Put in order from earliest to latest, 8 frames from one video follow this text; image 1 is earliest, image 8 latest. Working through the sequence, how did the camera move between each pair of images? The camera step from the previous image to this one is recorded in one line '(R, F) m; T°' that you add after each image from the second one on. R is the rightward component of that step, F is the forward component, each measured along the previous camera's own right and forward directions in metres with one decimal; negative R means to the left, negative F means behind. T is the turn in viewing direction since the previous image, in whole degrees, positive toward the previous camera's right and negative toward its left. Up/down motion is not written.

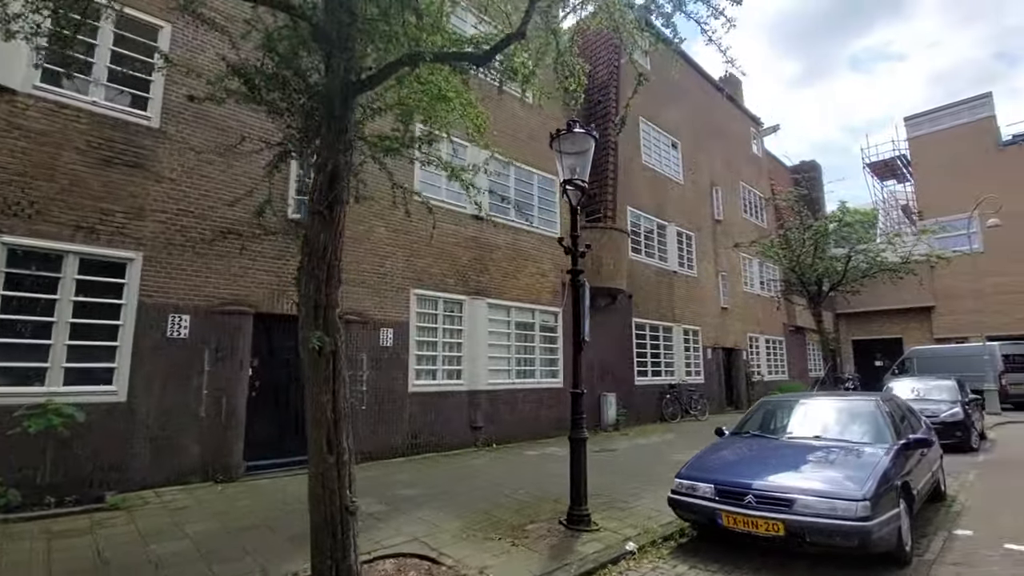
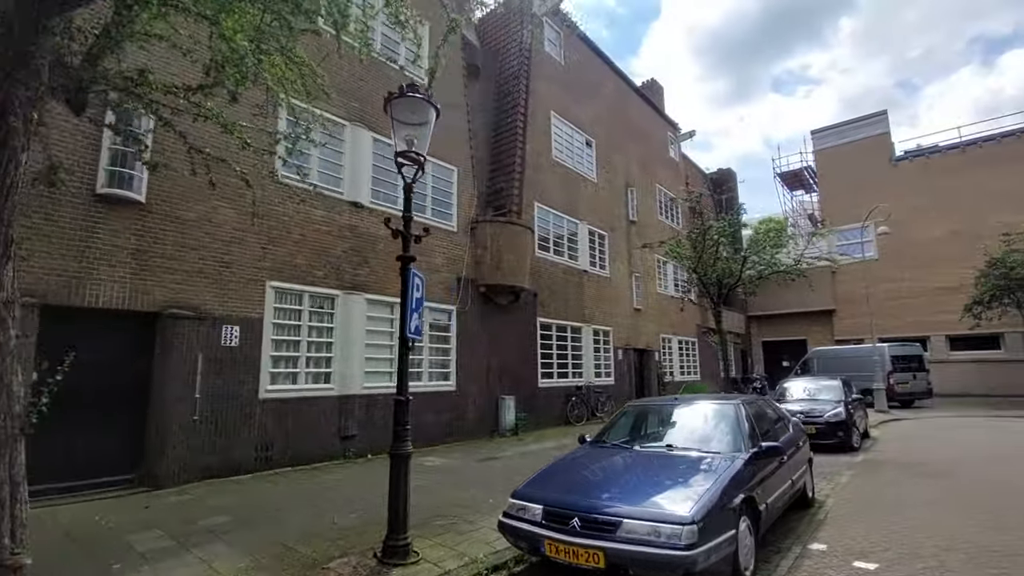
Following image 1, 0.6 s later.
(+1.3, +0.8) m; +7°
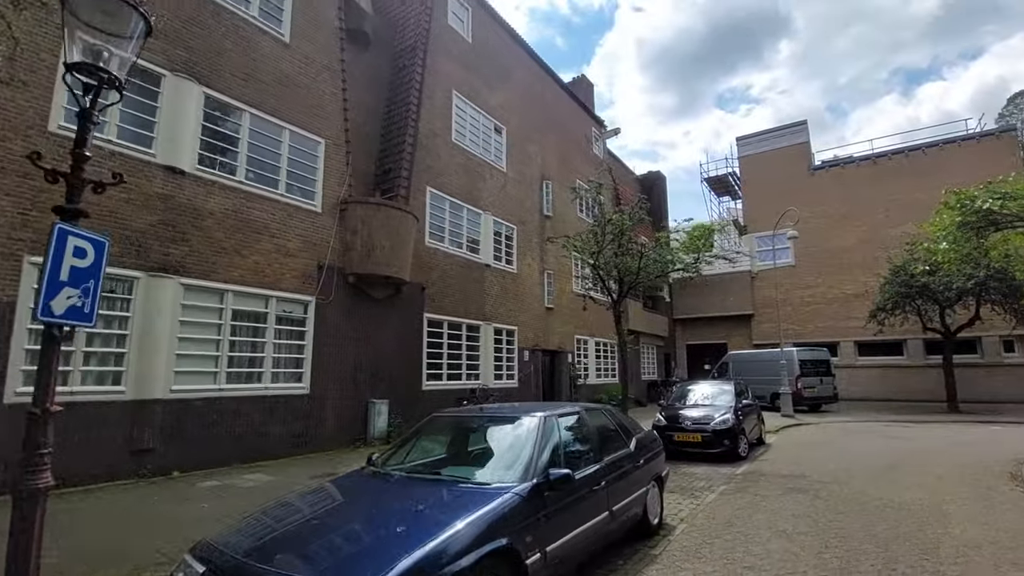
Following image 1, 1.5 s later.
(+1.8, +1.3) m; +6°
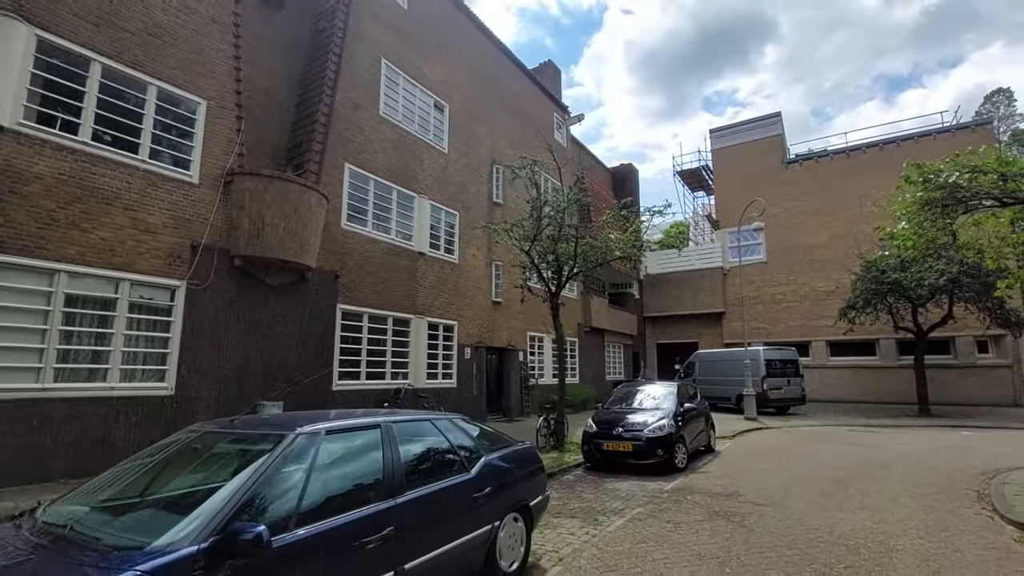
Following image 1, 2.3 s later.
(+1.6, +1.4) m; +1°
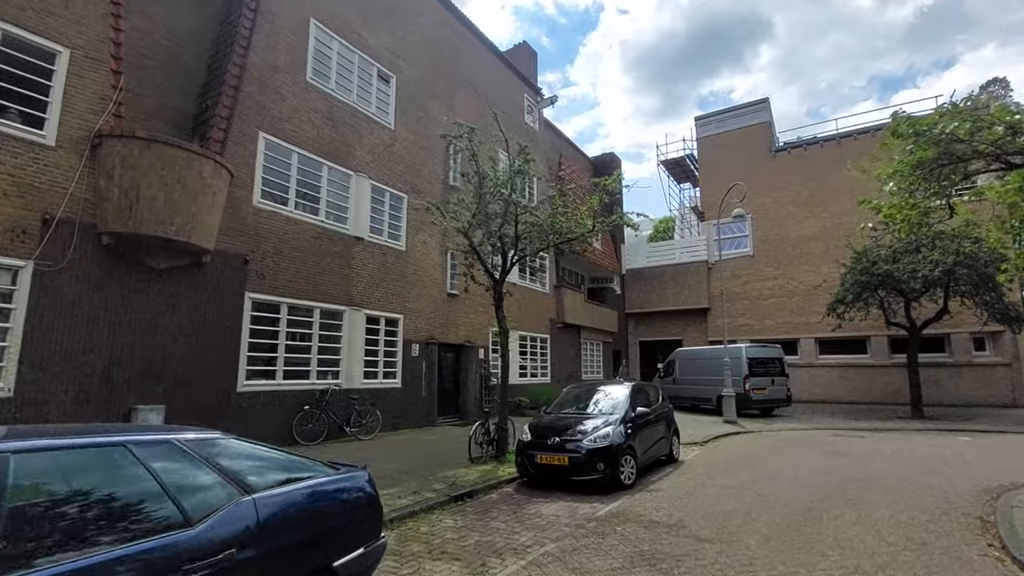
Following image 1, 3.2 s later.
(+1.3, +1.5) m; 0°
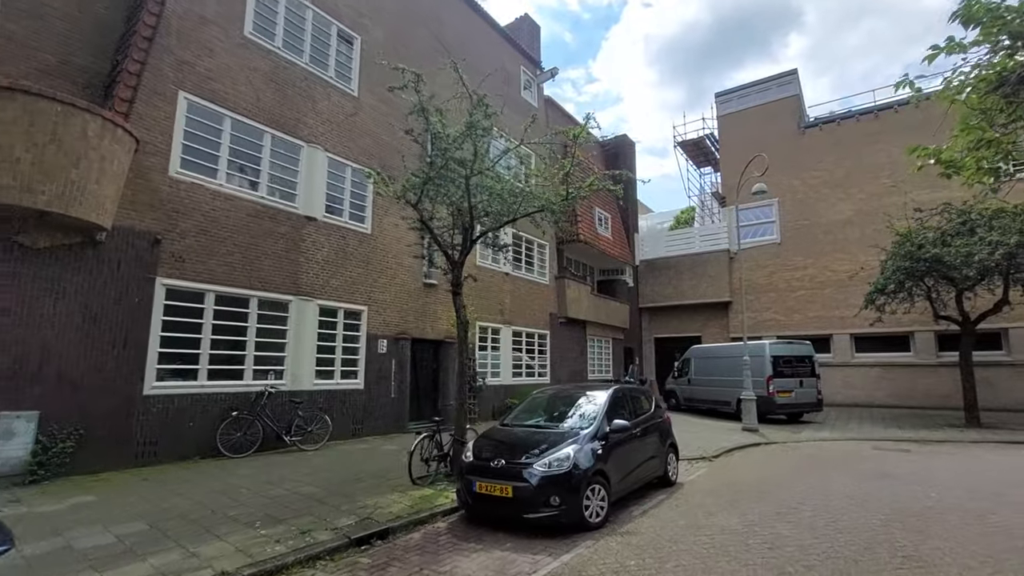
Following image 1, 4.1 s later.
(+1.2, +1.9) m; -3°
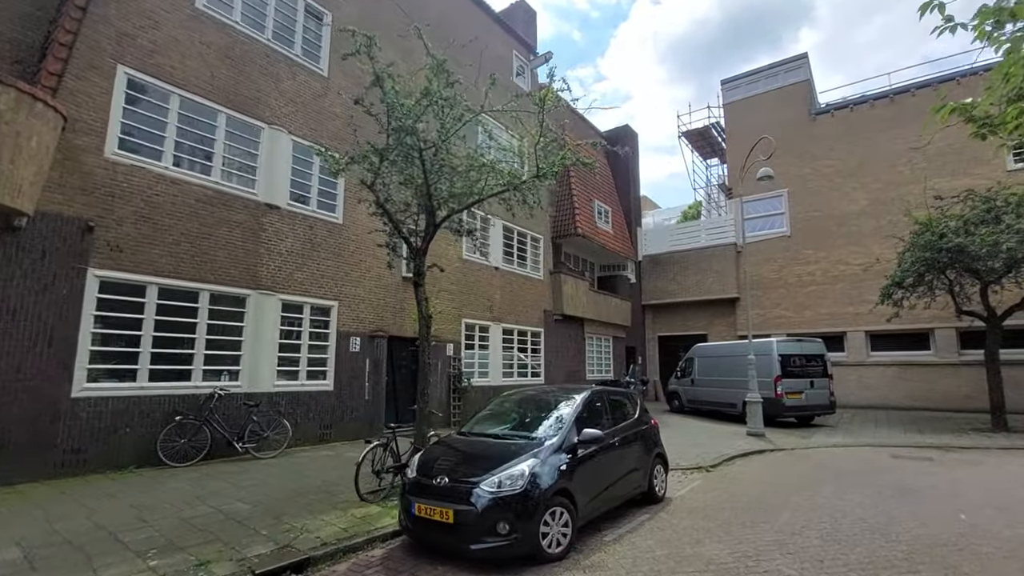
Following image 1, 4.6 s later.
(+0.7, +1.0) m; -1°
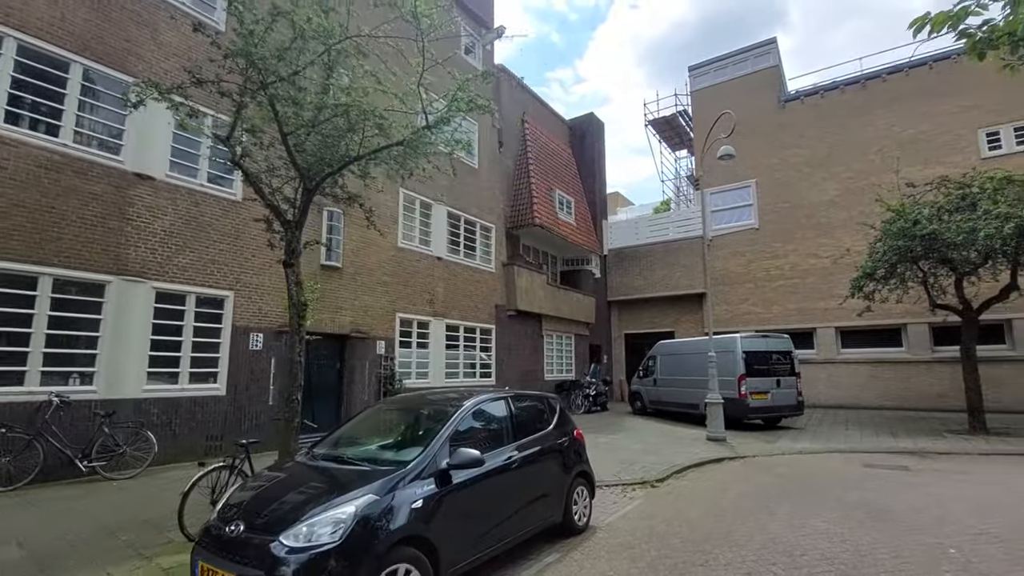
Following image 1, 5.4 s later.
(+1.1, +1.5) m; +2°
